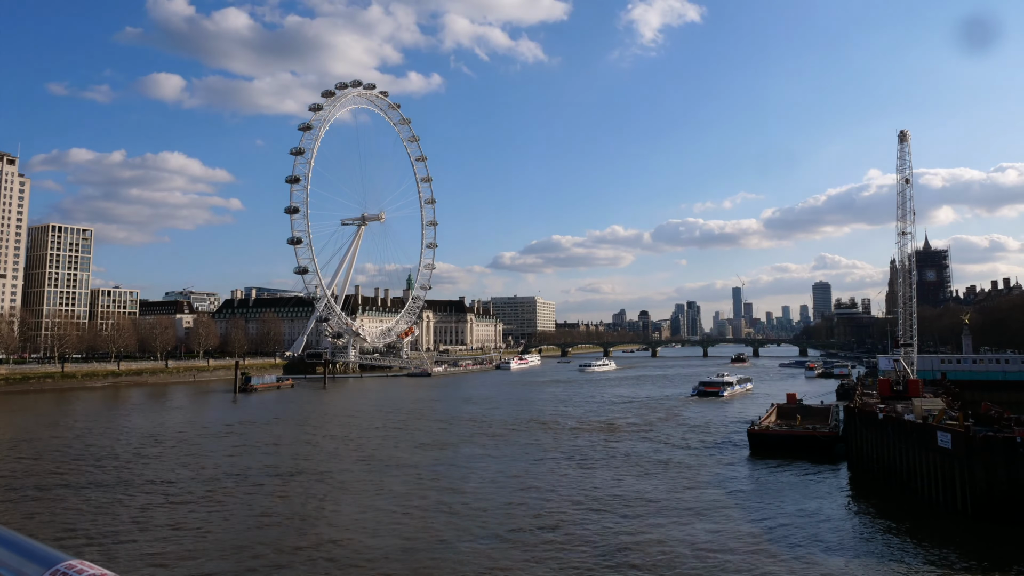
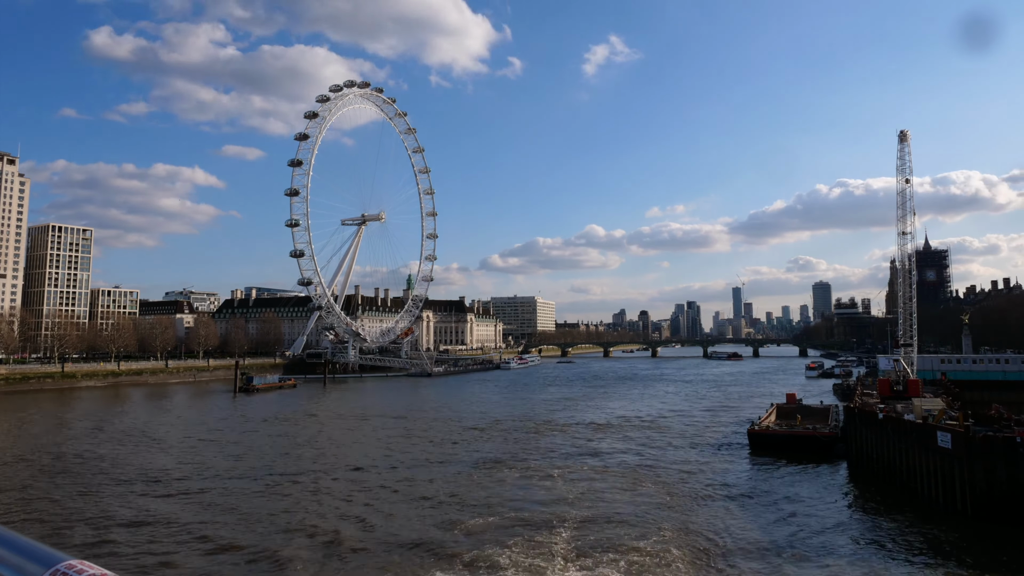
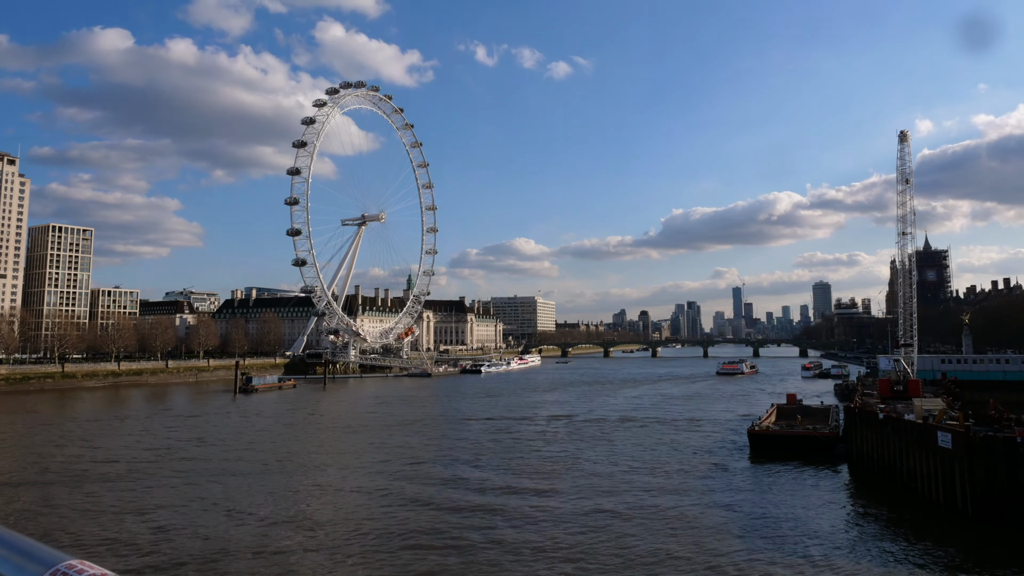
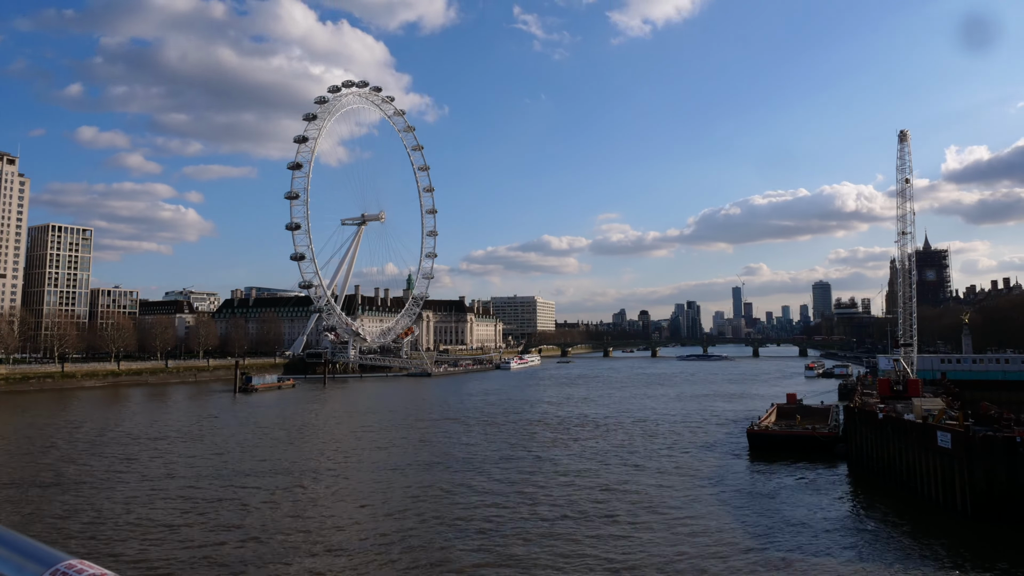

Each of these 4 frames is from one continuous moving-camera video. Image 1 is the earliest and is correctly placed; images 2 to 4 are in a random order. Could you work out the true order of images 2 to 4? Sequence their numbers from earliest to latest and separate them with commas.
2, 4, 3
